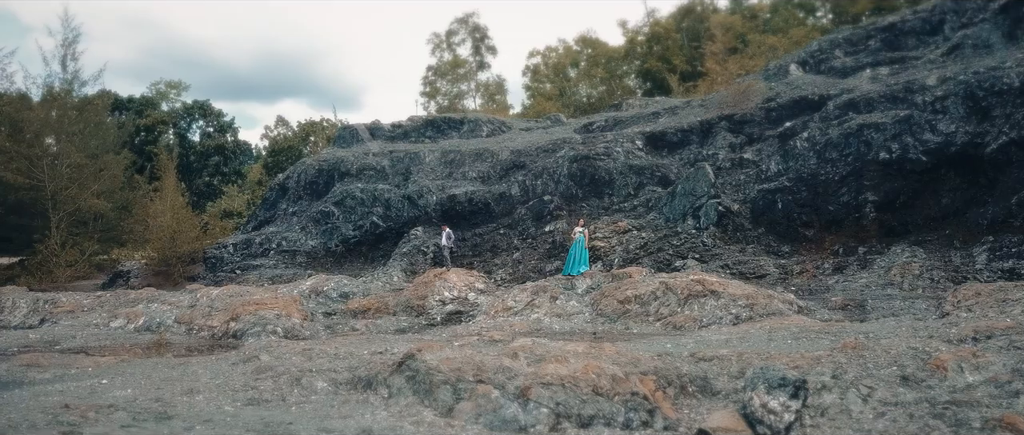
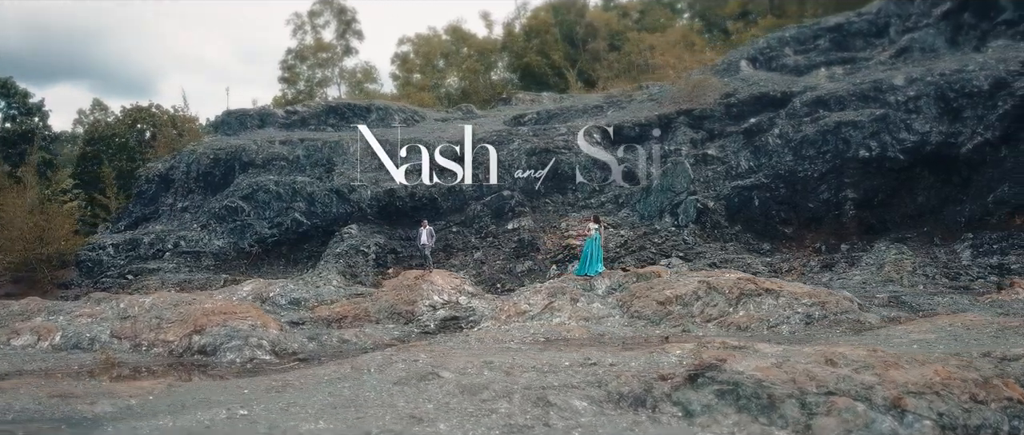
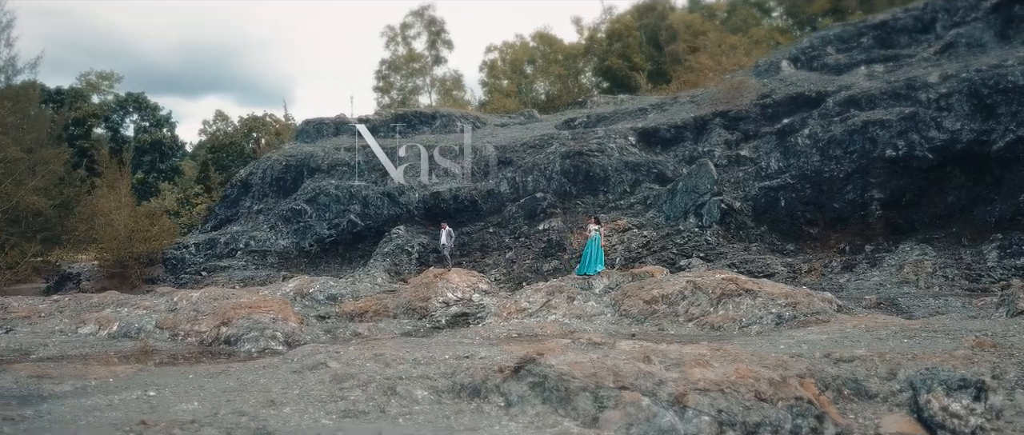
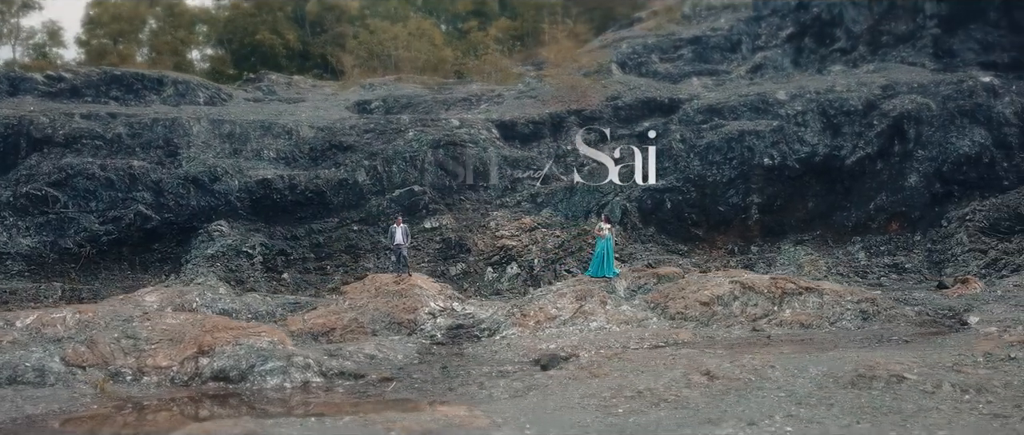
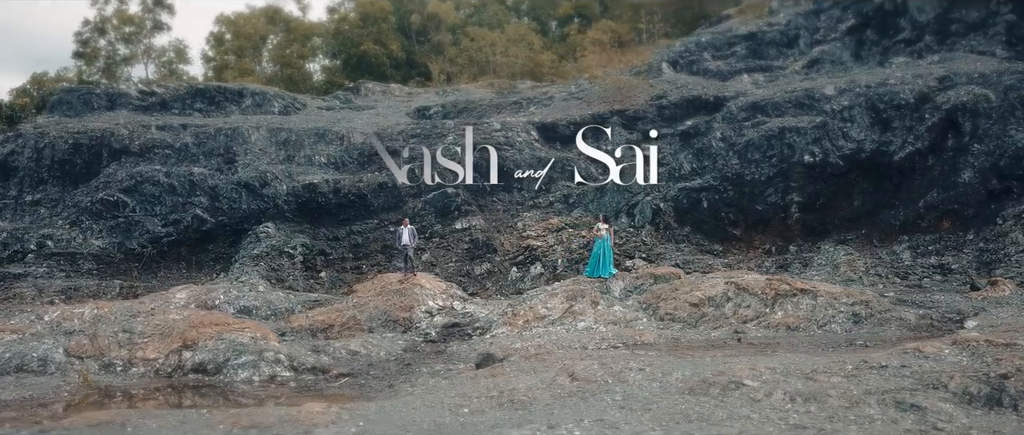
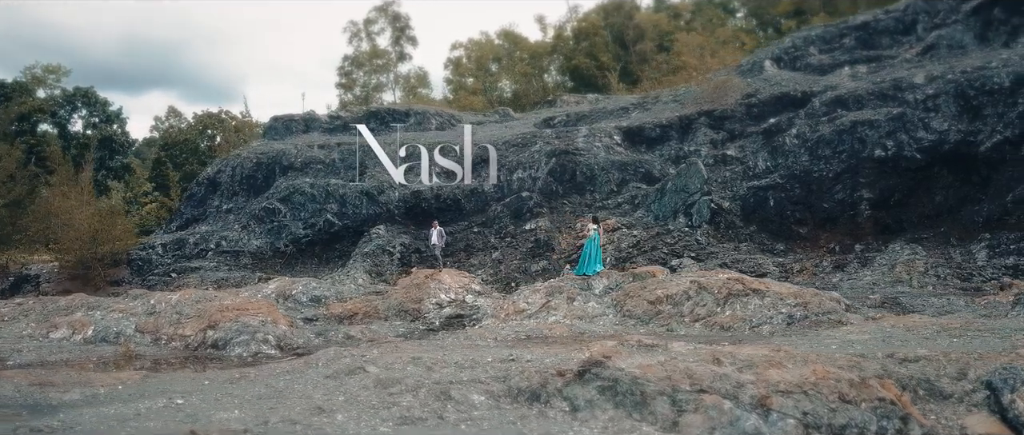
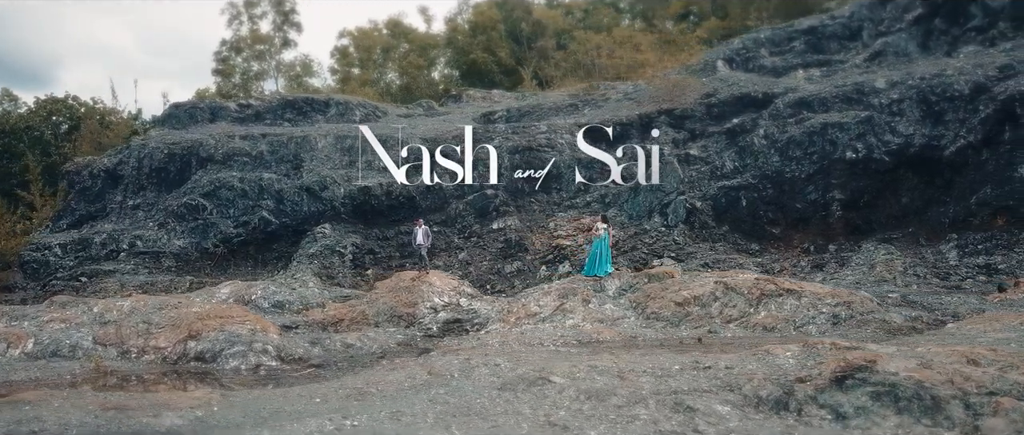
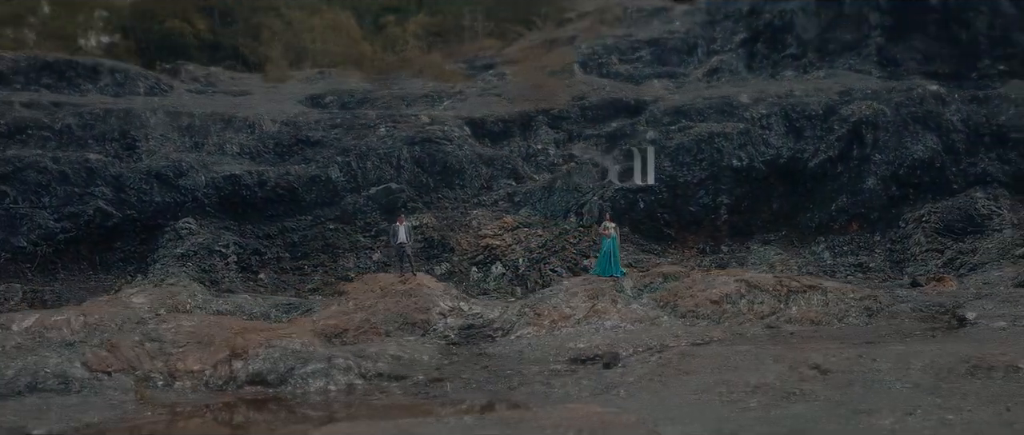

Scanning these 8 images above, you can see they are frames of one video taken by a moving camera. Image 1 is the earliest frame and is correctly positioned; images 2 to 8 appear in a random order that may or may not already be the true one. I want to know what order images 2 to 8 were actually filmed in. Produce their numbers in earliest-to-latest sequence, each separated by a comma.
3, 6, 2, 7, 5, 4, 8
